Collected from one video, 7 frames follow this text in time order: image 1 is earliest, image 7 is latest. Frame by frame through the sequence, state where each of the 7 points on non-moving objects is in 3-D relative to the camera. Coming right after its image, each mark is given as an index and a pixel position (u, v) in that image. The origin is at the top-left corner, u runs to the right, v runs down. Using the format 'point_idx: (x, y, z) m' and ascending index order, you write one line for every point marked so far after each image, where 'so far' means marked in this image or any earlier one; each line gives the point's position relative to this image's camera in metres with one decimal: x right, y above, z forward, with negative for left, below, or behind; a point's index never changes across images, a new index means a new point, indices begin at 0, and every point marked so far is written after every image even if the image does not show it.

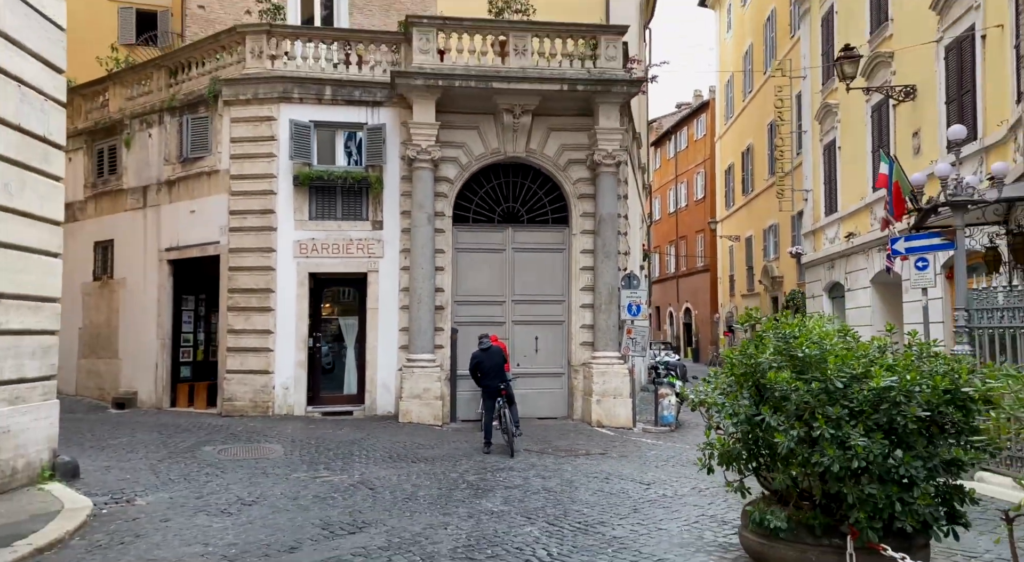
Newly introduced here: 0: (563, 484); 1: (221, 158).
0: (+0.6, -2.3, +9.1) m
1: (-5.7, +2.4, +15.6) m
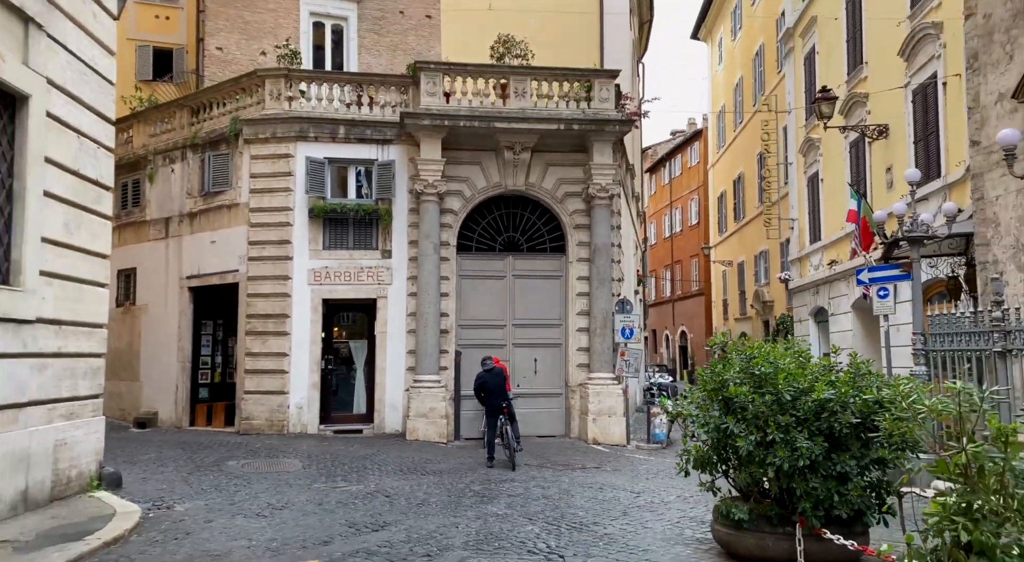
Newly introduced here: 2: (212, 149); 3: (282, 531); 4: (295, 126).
0: (+0.6, -2.7, +10.1) m
1: (-5.7, +1.9, +16.7) m
2: (-6.4, +2.8, +17.2) m
3: (-2.3, -2.5, +8.0) m
4: (-4.4, +3.1, +16.3) m
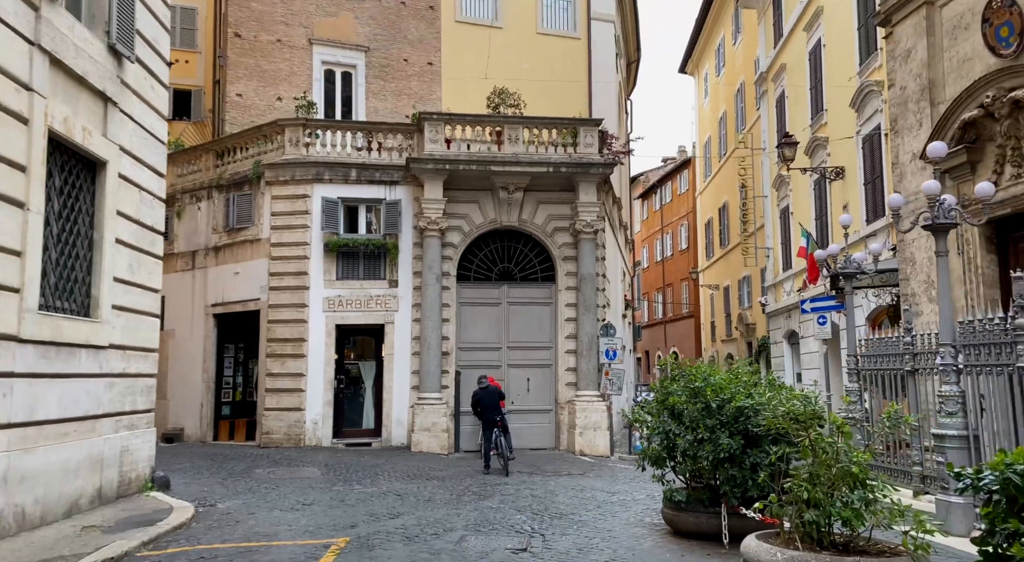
0: (+0.5, -3.1, +11.8) m
1: (-5.8, +1.2, +18.5) m
2: (-6.6, +2.2, +19.1) m
3: (-2.4, -2.9, +9.7) m
4: (-4.5, +2.5, +18.2) m
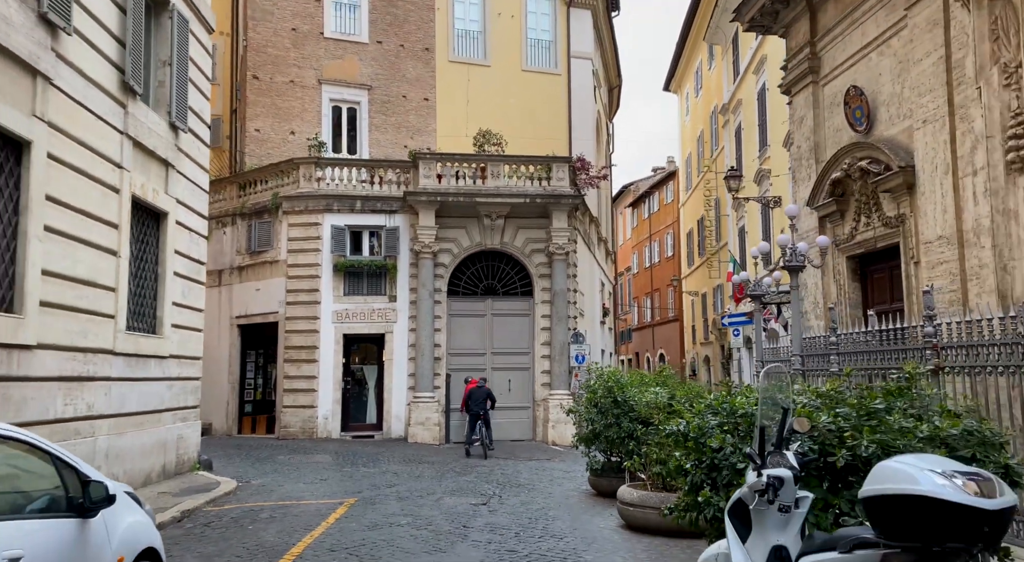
0: (0.0, -3.5, +14.8) m
1: (-6.3, +0.8, +21.5) m
2: (-7.0, +1.8, +22.1) m
3: (-2.9, -3.3, +12.7) m
4: (-5.0, +2.1, +21.2) m
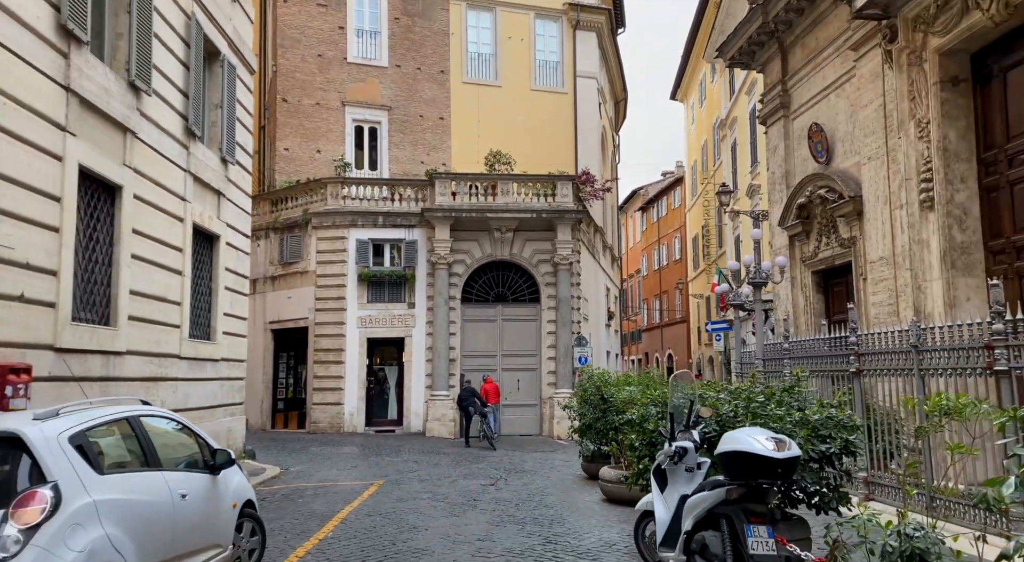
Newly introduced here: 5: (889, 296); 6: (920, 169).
0: (+0.2, -3.7, +16.8) m
1: (-6.0, +0.6, +23.6) m
2: (-6.8, +1.5, +24.2) m
3: (-2.8, -3.6, +14.8) m
4: (-4.8, +1.9, +23.3) m
5: (+5.9, -0.2, +12.5) m
6: (+5.5, +1.5, +10.8) m
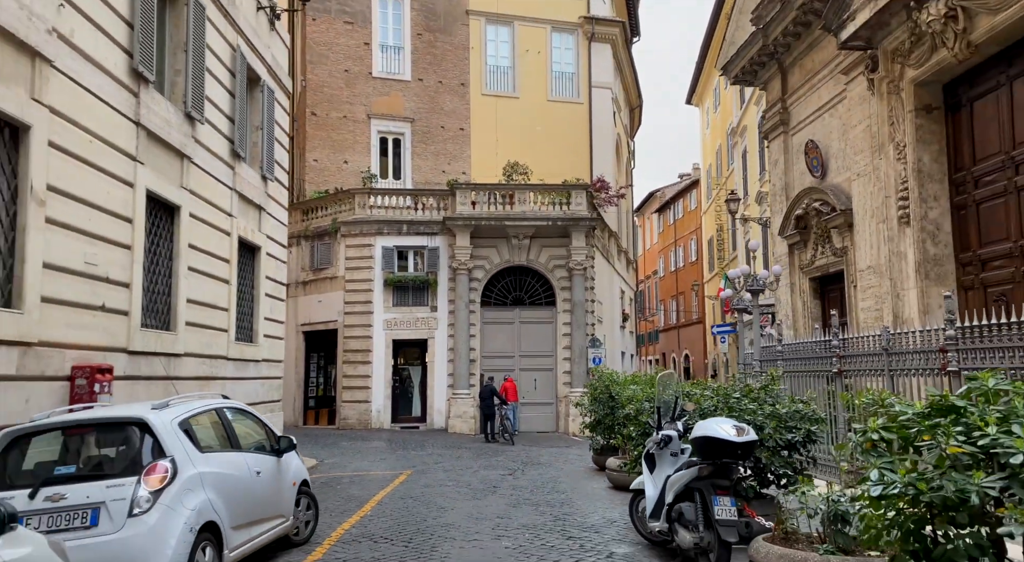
0: (+0.6, -3.9, +18.0) m
1: (-5.5, +0.4, +25.0) m
2: (-6.2, +1.4, +25.6) m
3: (-2.5, -3.7, +16.1) m
4: (-4.2, +1.7, +24.6) m
5: (+6.2, -0.4, +13.6) m
6: (+5.8, +1.4, +11.9) m
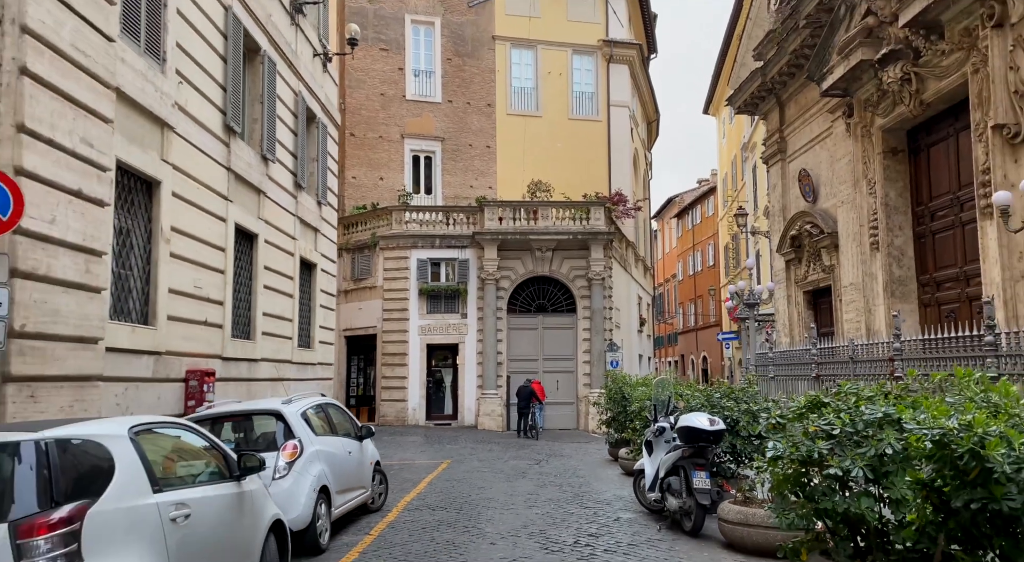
0: (+1.2, -4.2, +20.2) m
1: (-4.6, +0.1, +27.3) m
2: (-5.4, +1.1, +27.9) m
3: (-1.9, -4.0, +18.3) m
4: (-3.4, +1.4, +26.8) m
5: (+6.7, -0.6, +15.5) m
6: (+6.2, +1.1, +13.9) m
